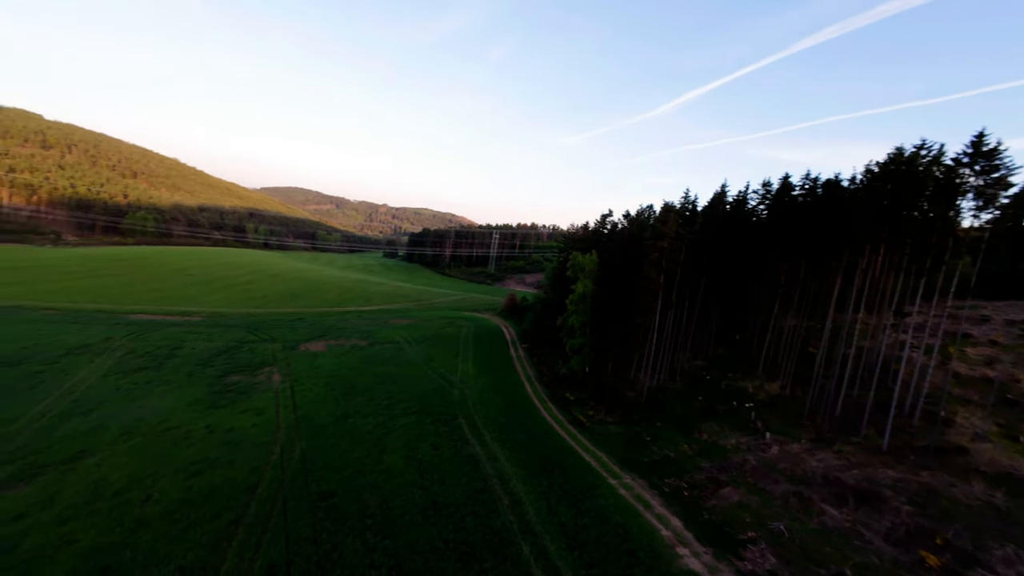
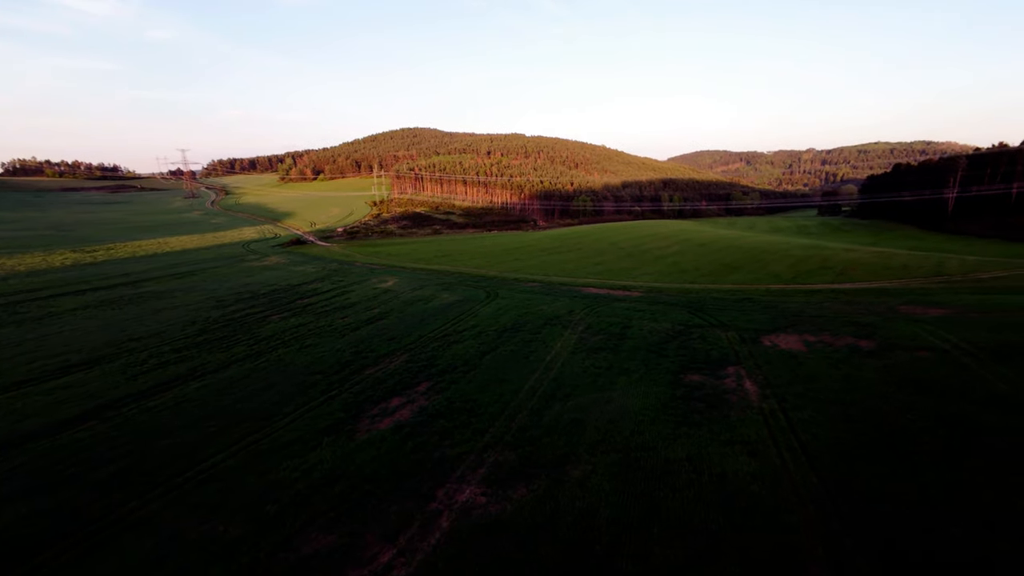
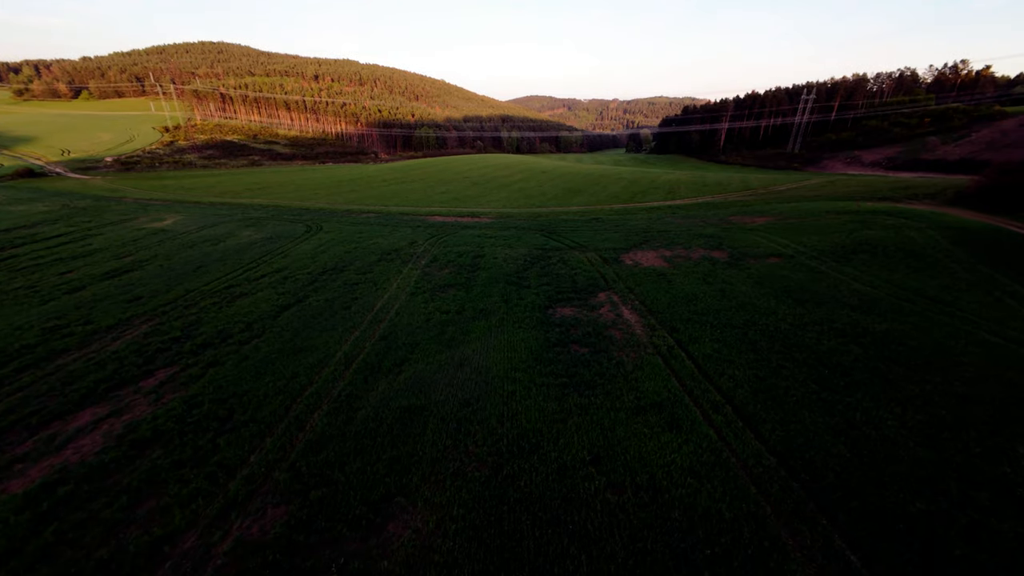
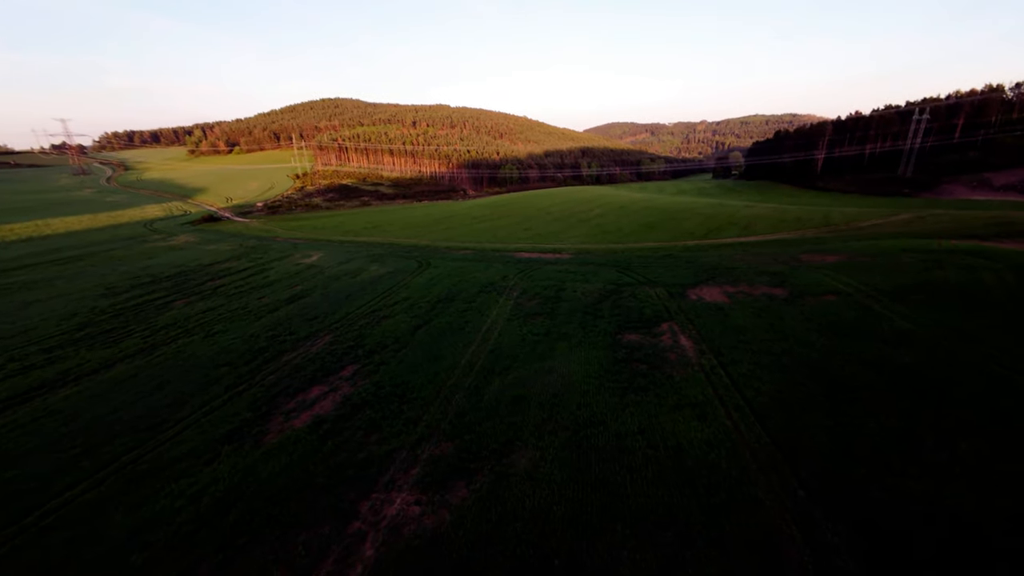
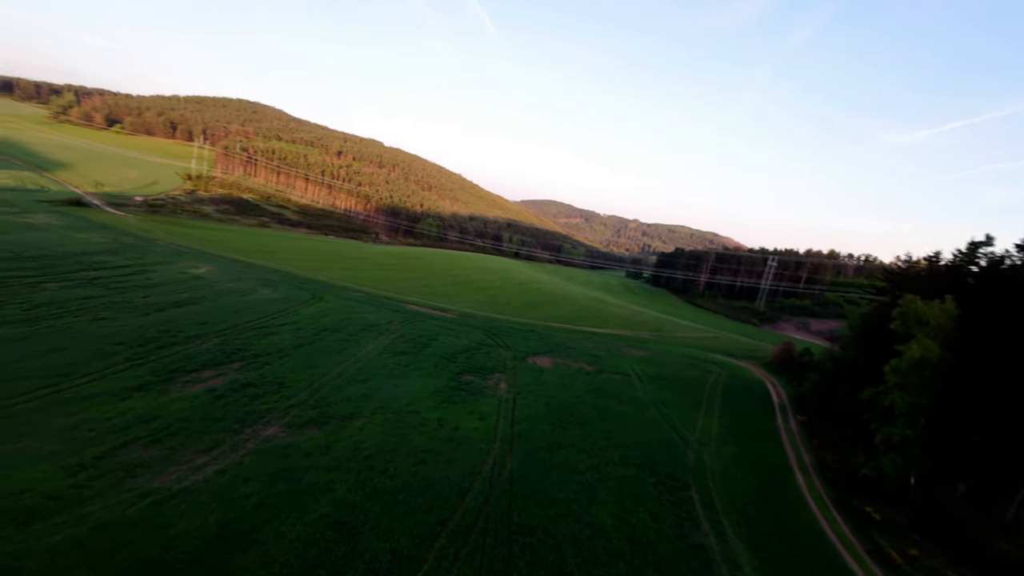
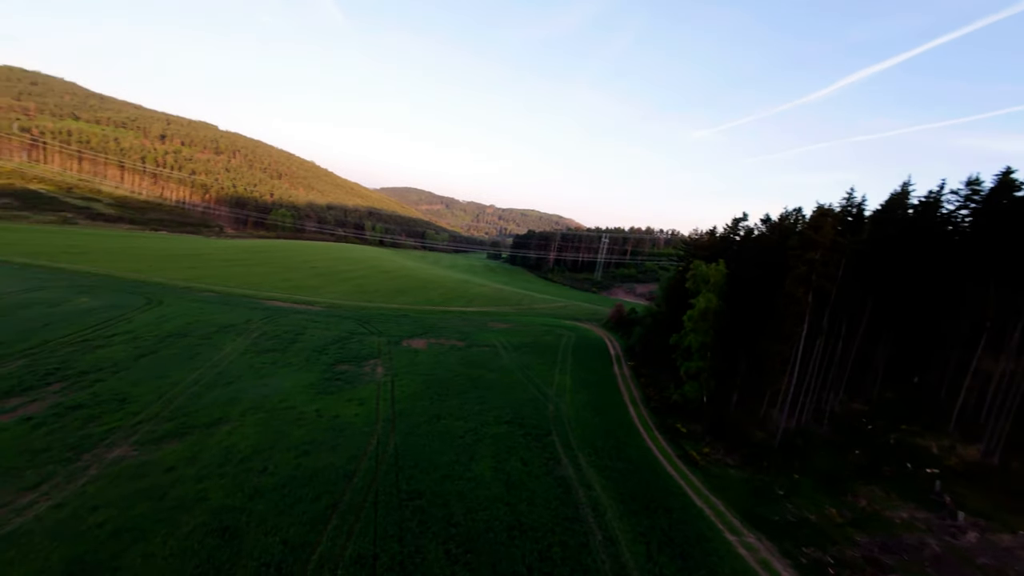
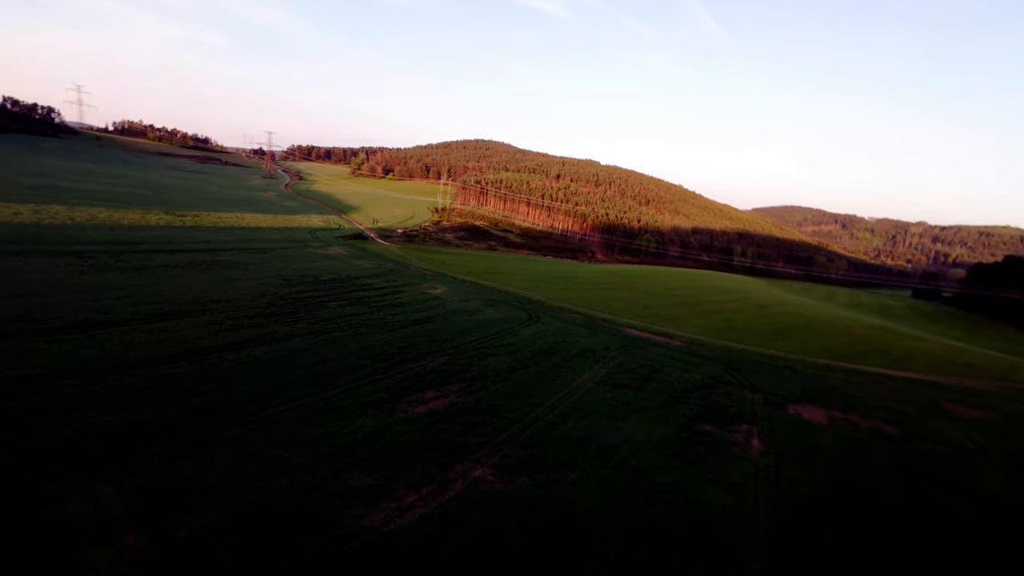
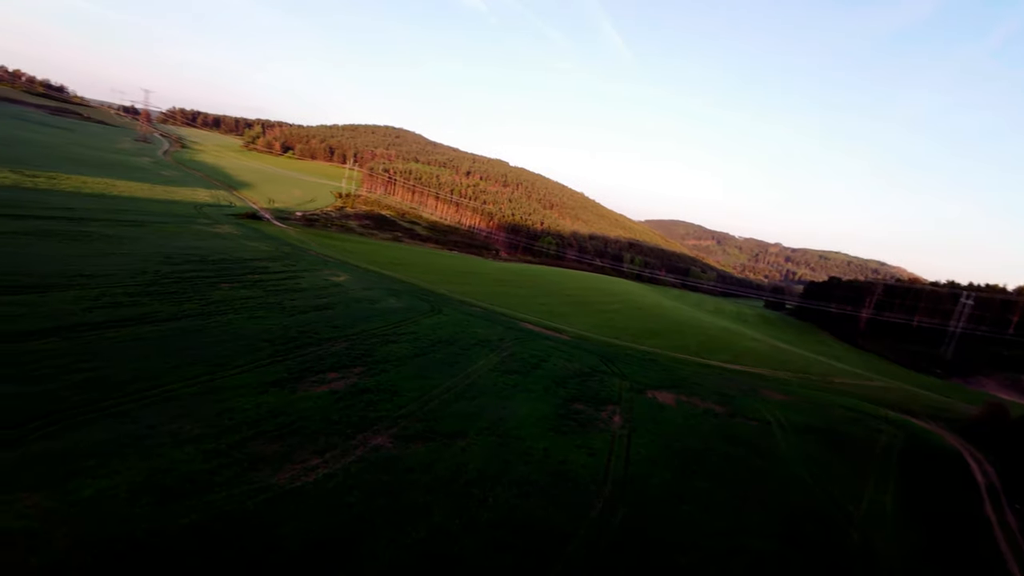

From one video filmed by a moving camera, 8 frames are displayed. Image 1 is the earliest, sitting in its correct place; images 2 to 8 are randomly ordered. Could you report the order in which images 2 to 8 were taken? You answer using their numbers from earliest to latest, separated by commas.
6, 5, 8, 7, 2, 4, 3
